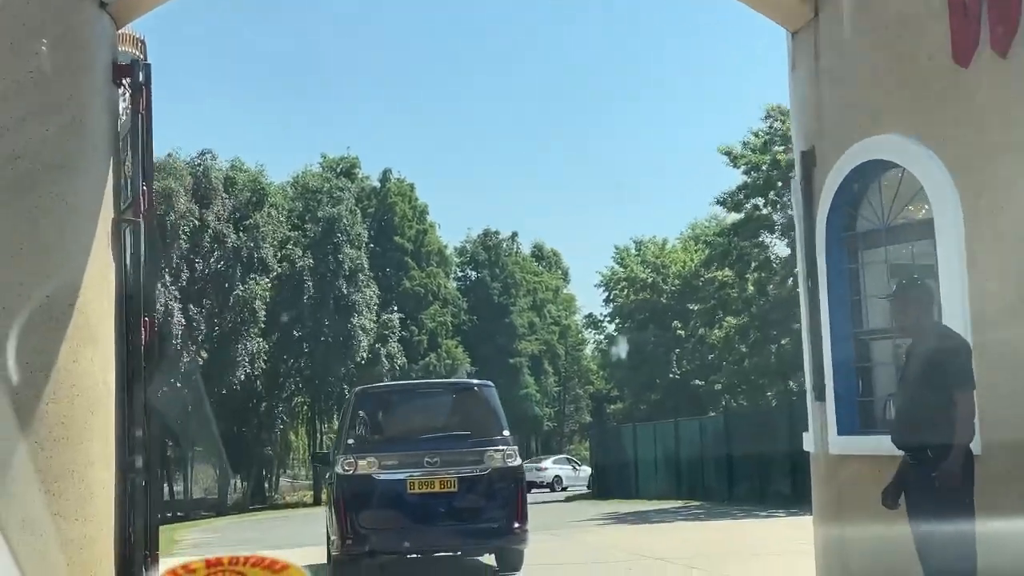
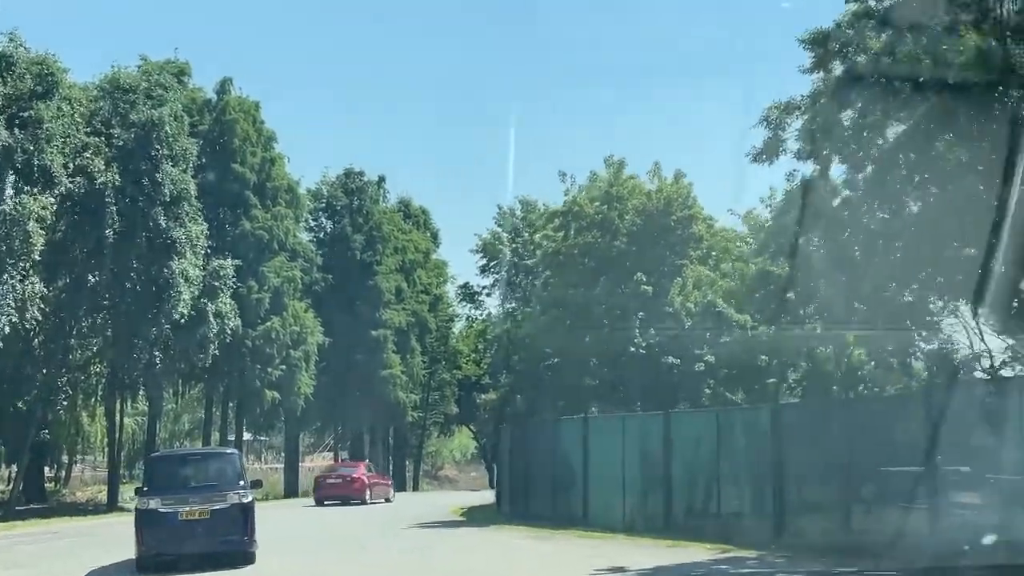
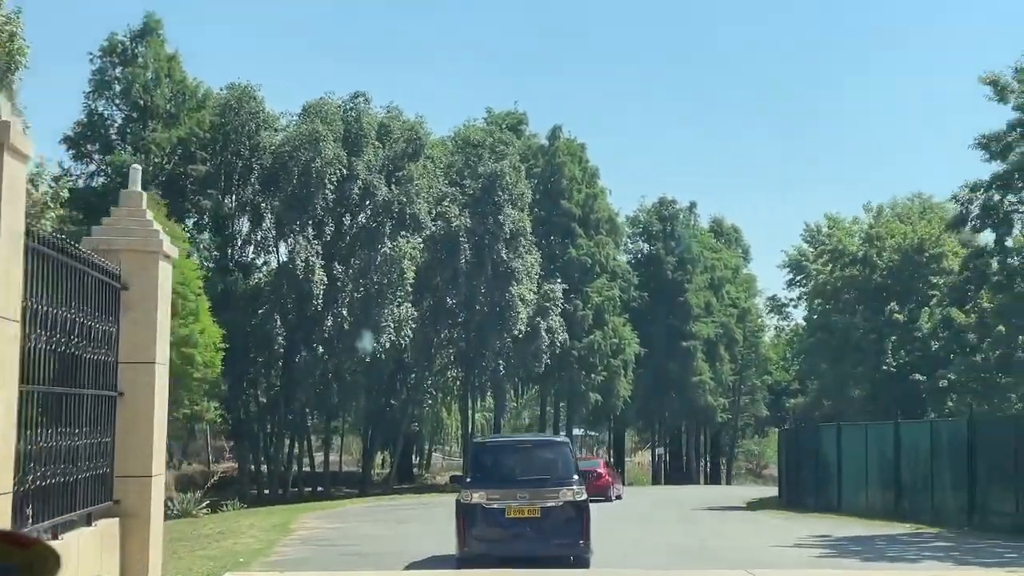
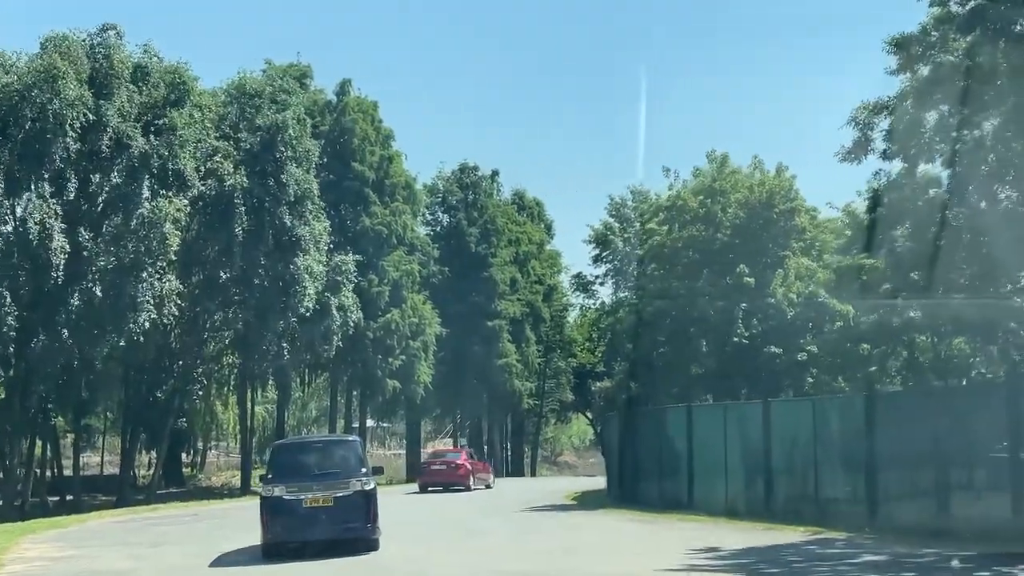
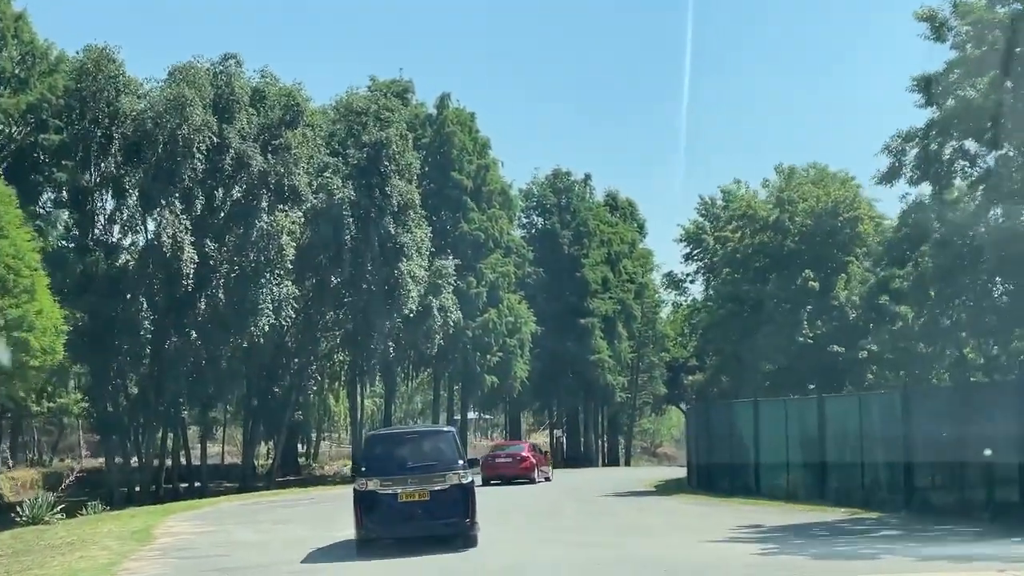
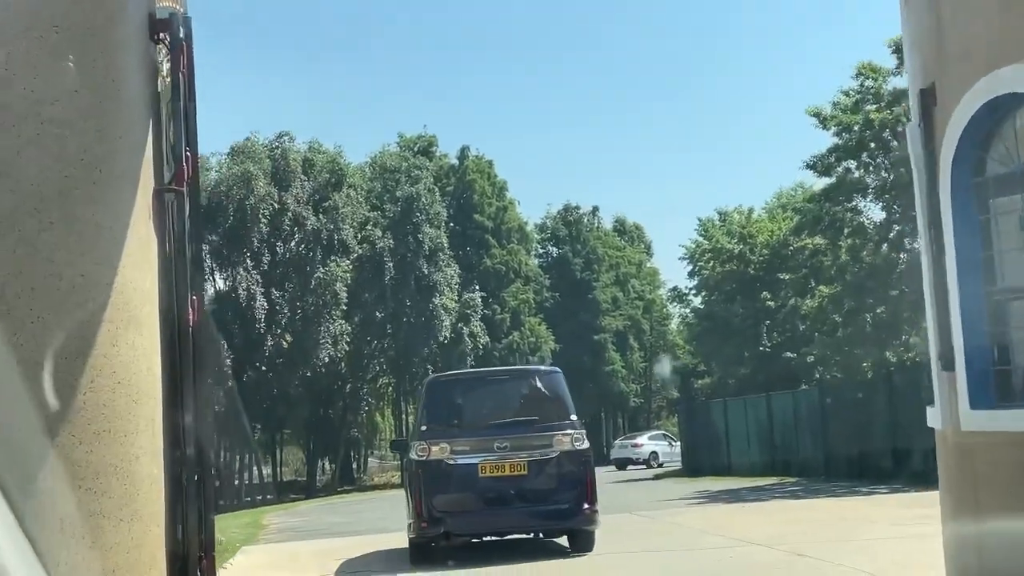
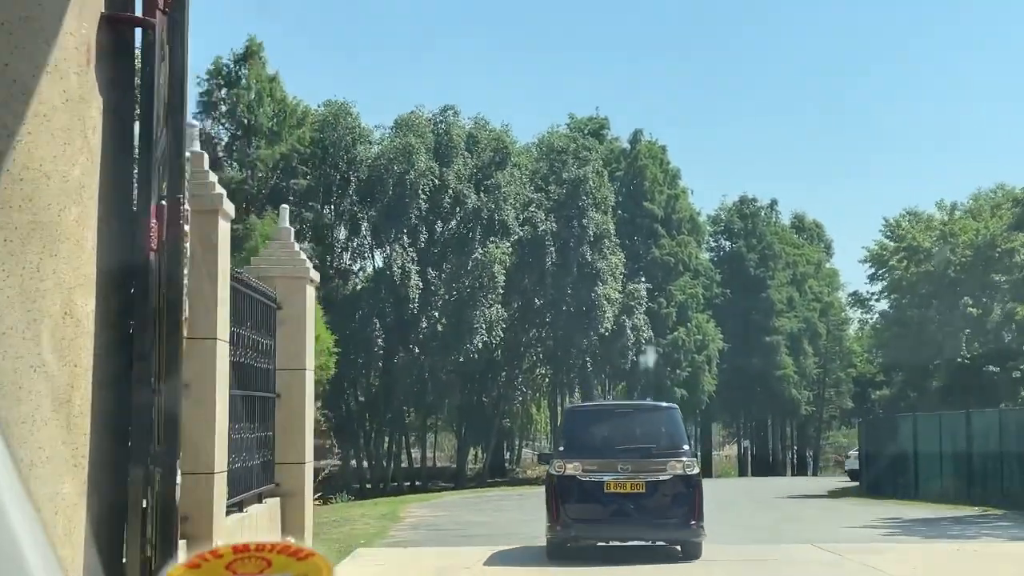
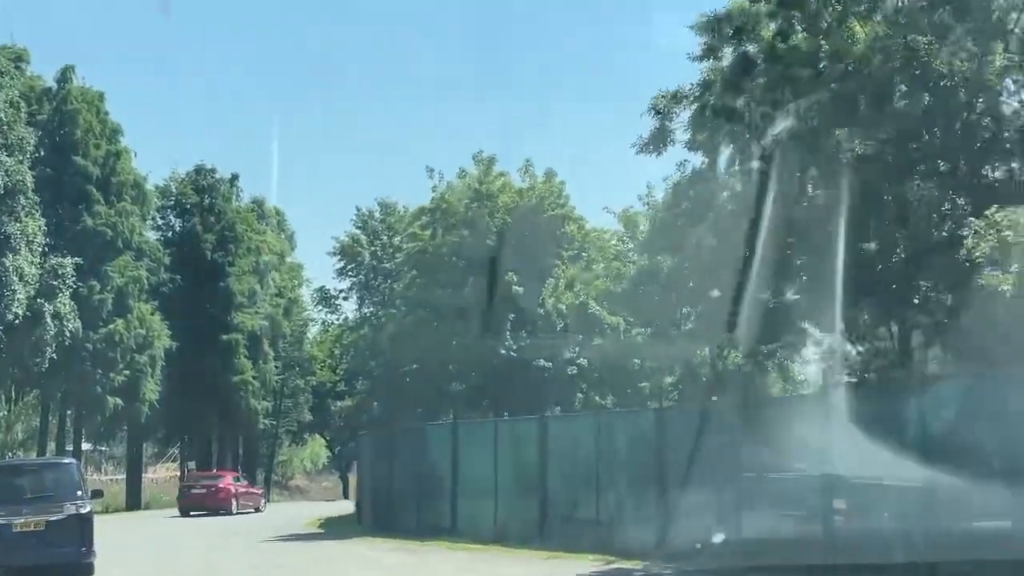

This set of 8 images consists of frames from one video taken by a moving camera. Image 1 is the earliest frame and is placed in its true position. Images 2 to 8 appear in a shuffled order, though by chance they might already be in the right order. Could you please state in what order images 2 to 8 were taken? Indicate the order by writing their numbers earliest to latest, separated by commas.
6, 7, 3, 5, 4, 2, 8
